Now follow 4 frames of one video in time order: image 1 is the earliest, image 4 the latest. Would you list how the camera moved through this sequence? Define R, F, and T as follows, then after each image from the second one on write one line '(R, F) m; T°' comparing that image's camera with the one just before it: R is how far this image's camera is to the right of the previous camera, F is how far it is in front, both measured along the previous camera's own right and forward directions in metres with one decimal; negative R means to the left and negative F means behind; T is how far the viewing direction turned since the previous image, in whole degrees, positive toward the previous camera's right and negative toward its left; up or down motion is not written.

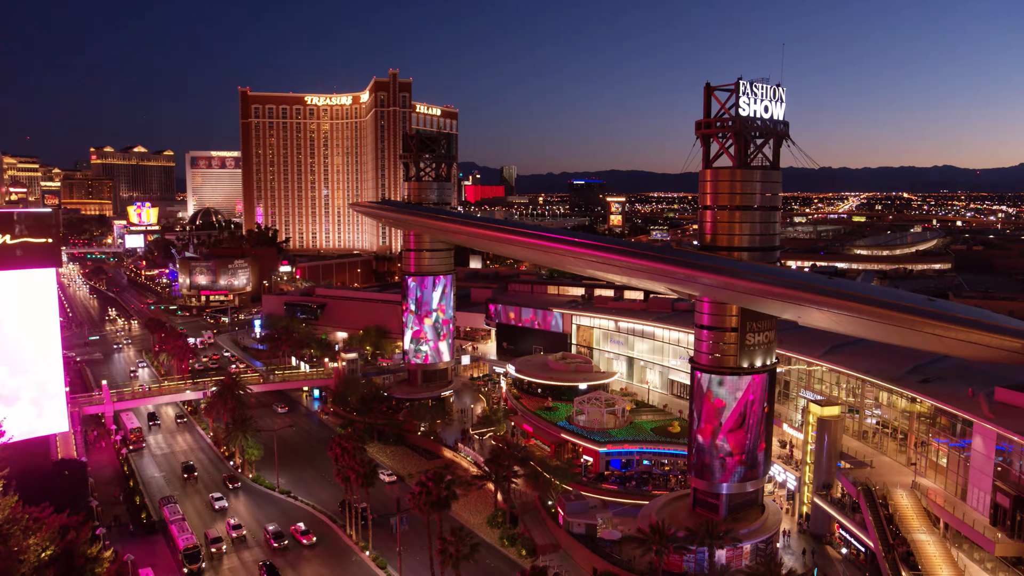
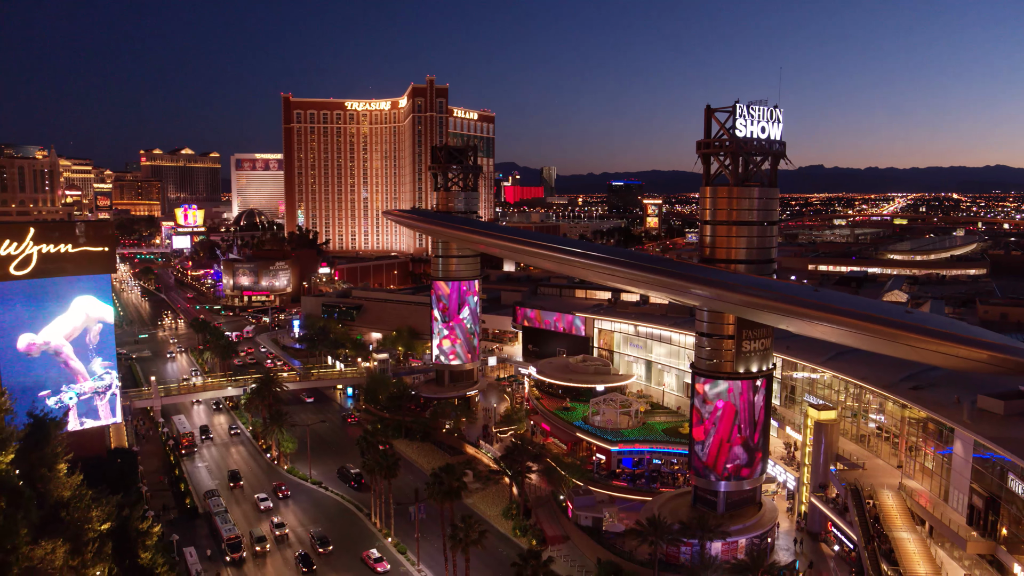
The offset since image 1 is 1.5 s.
(+5.1, -9.6) m; -3°
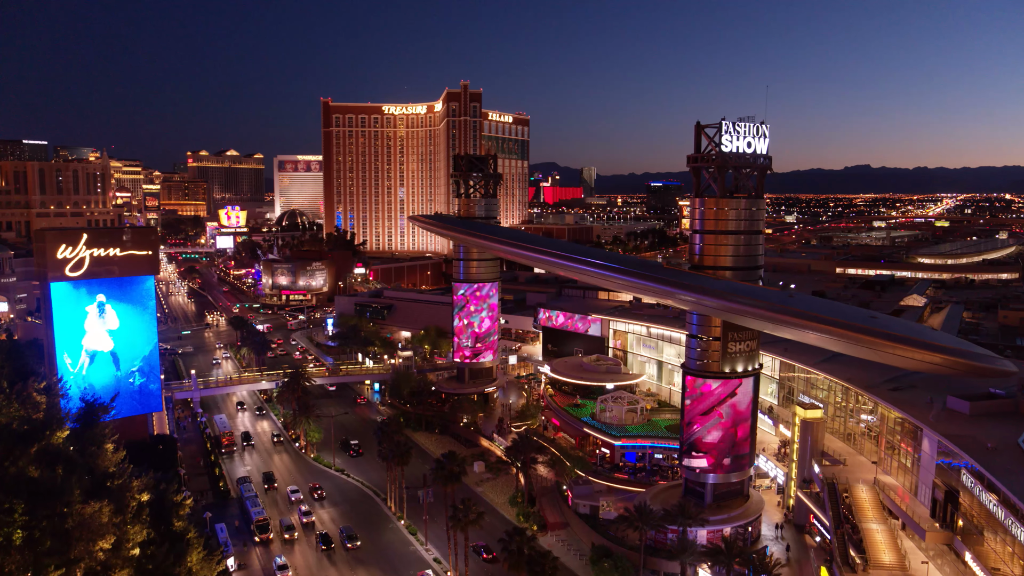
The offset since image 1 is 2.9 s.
(+7.3, -10.6) m; -3°
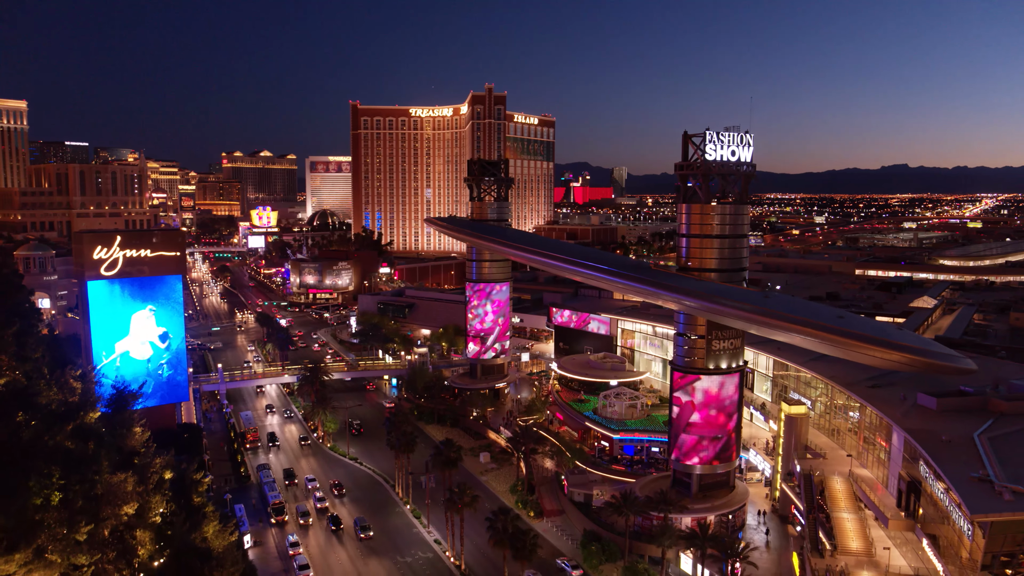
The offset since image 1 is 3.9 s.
(+6.9, -9.1) m; -2°
